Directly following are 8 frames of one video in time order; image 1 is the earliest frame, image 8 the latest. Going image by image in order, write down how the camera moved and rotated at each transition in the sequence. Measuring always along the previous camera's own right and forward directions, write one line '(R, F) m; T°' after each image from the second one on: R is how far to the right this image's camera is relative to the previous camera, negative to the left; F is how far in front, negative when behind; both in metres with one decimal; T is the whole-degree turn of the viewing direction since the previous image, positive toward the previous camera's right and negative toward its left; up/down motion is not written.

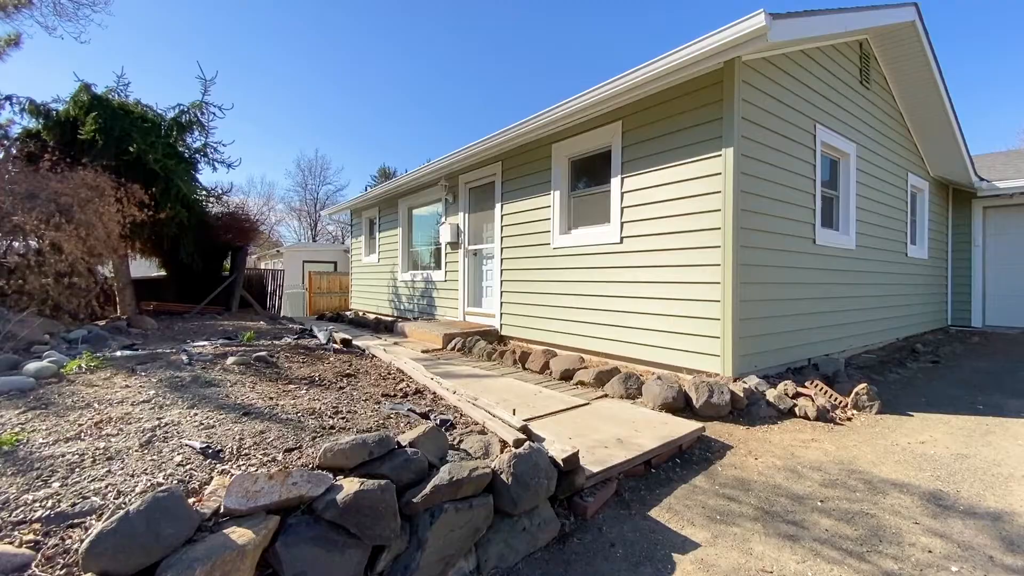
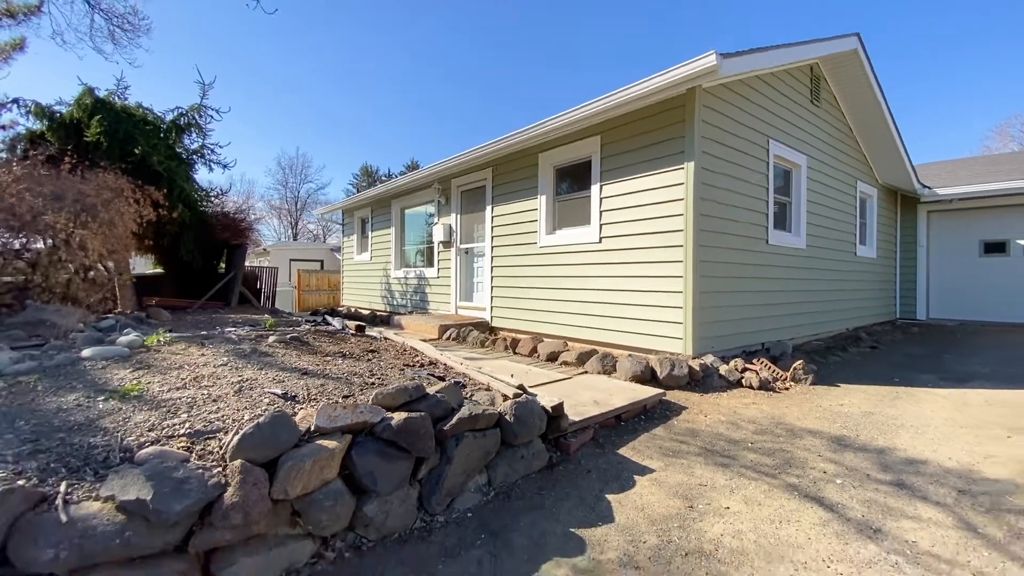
(-0.1, -0.6) m; +2°
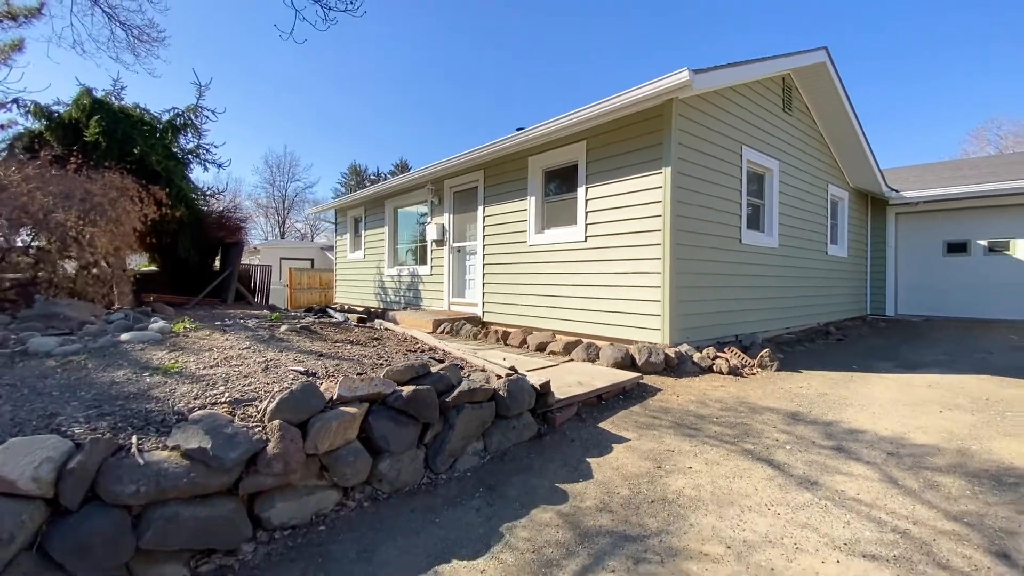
(0.0, -0.4) m; +1°
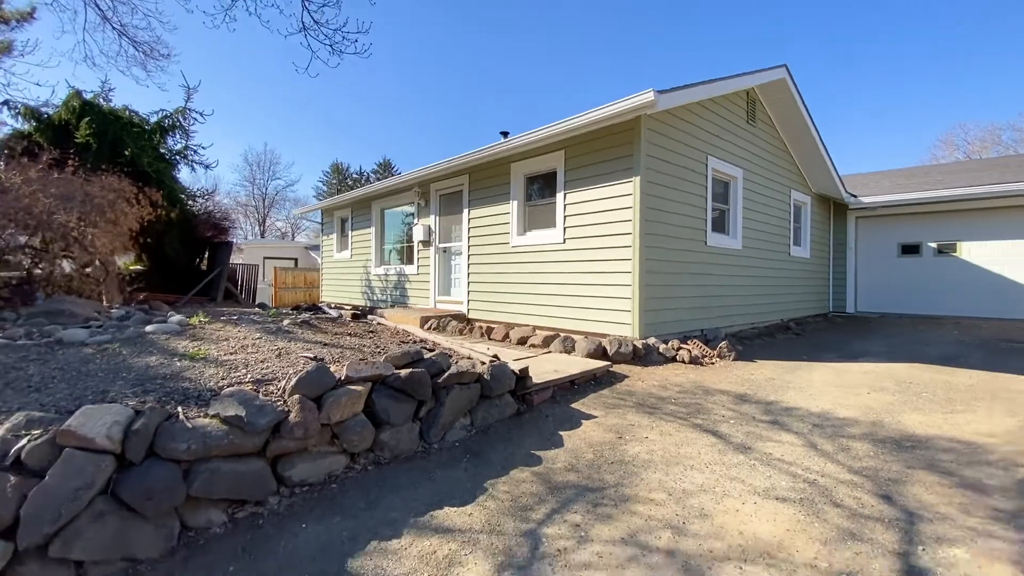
(0.0, -0.5) m; +2°
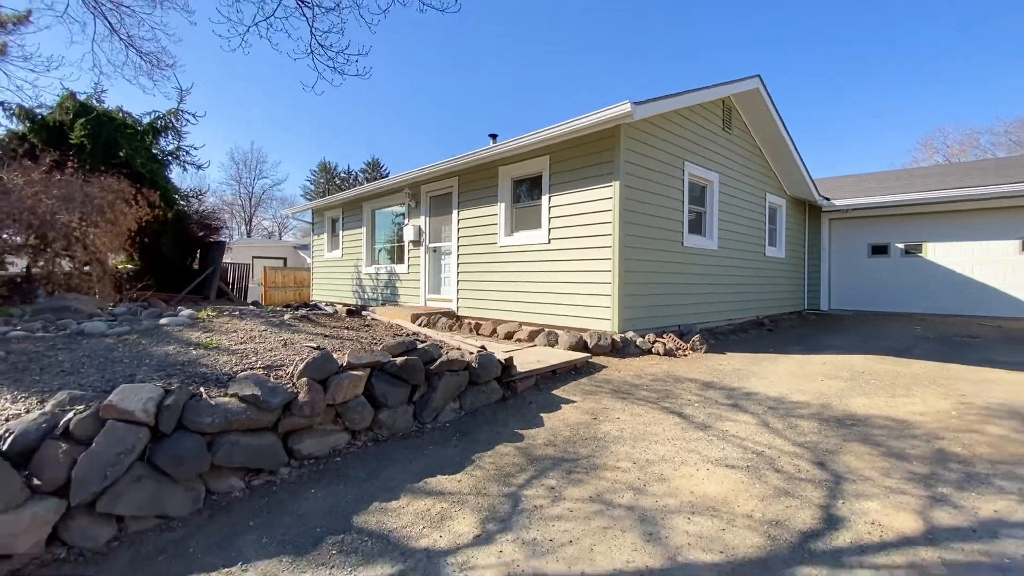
(0.0, -0.4) m; +1°
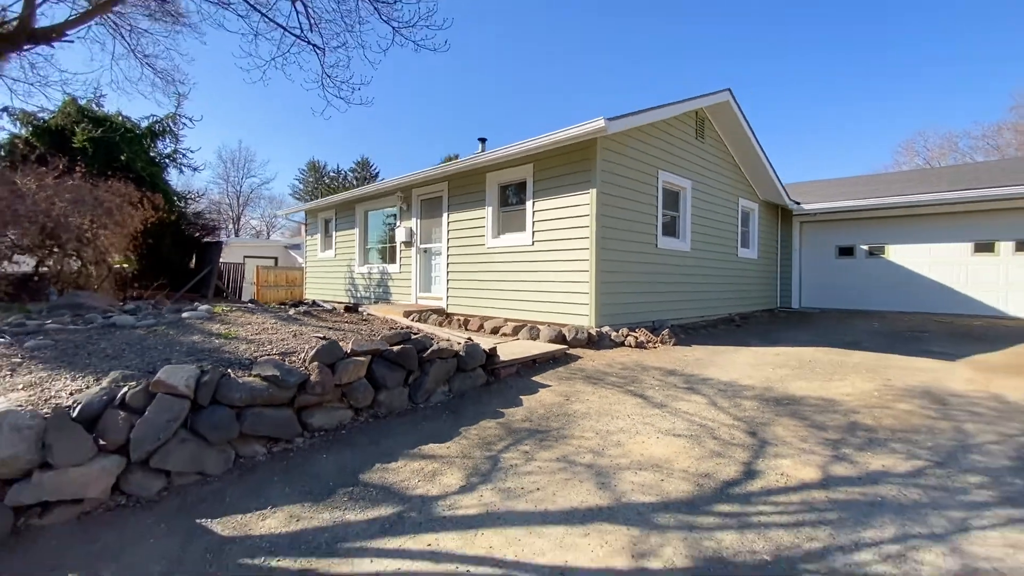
(+0.1, -0.5) m; +1°
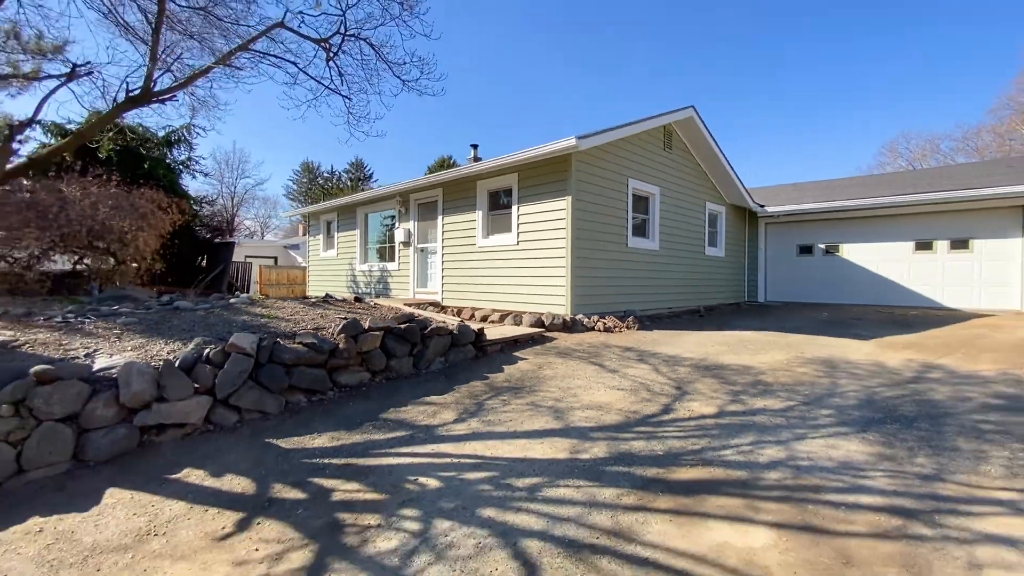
(+0.1, -1.1) m; +1°
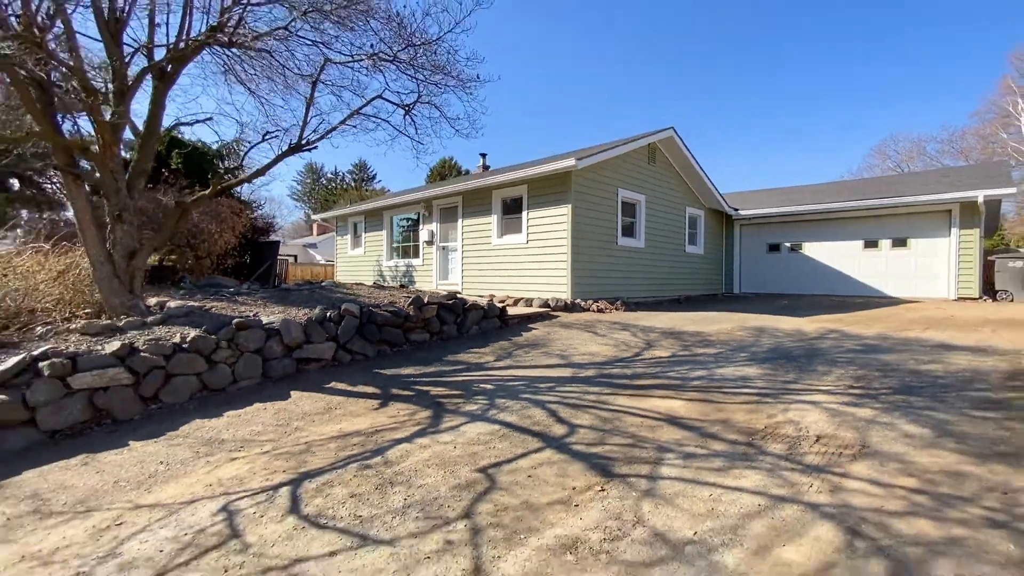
(-0.3, -1.9) m; 0°
